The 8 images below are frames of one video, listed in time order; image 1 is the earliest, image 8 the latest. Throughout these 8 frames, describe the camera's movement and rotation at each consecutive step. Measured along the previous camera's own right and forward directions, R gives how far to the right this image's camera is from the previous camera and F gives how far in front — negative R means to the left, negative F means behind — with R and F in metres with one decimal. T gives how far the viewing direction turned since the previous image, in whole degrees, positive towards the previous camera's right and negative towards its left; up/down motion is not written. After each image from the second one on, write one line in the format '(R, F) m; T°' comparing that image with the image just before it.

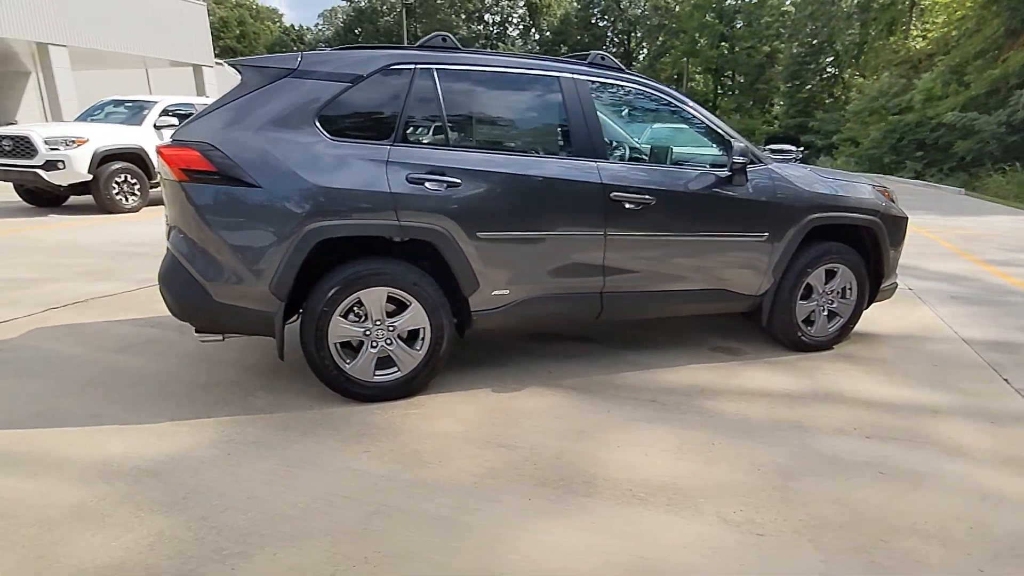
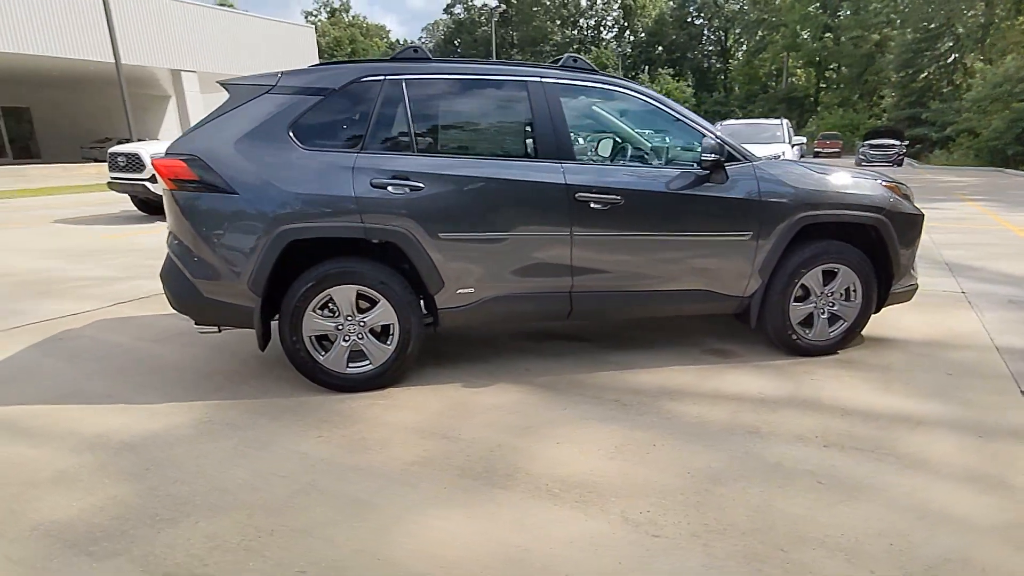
(+0.8, 0.0) m; -9°
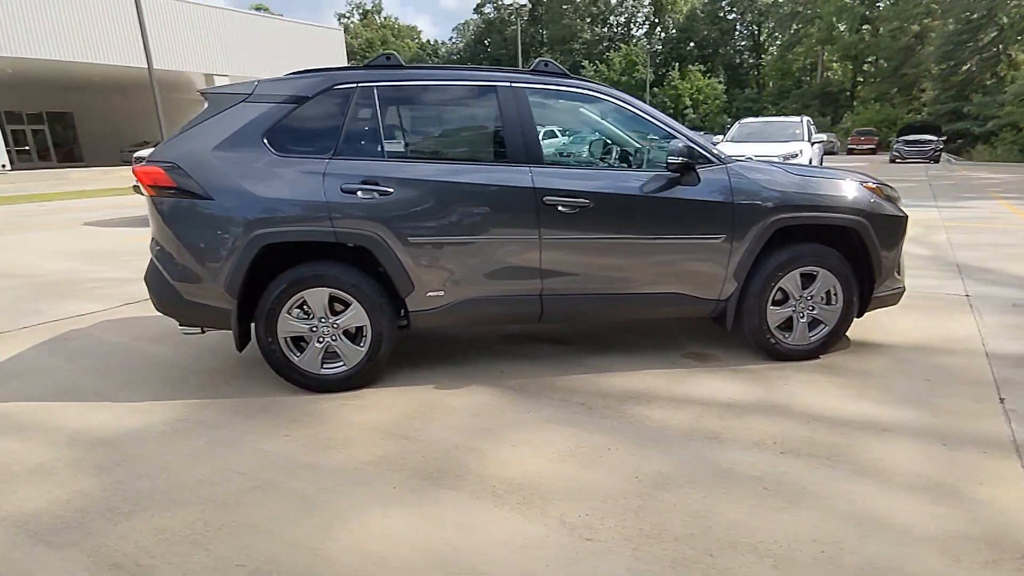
(+0.4, 0.0) m; -3°
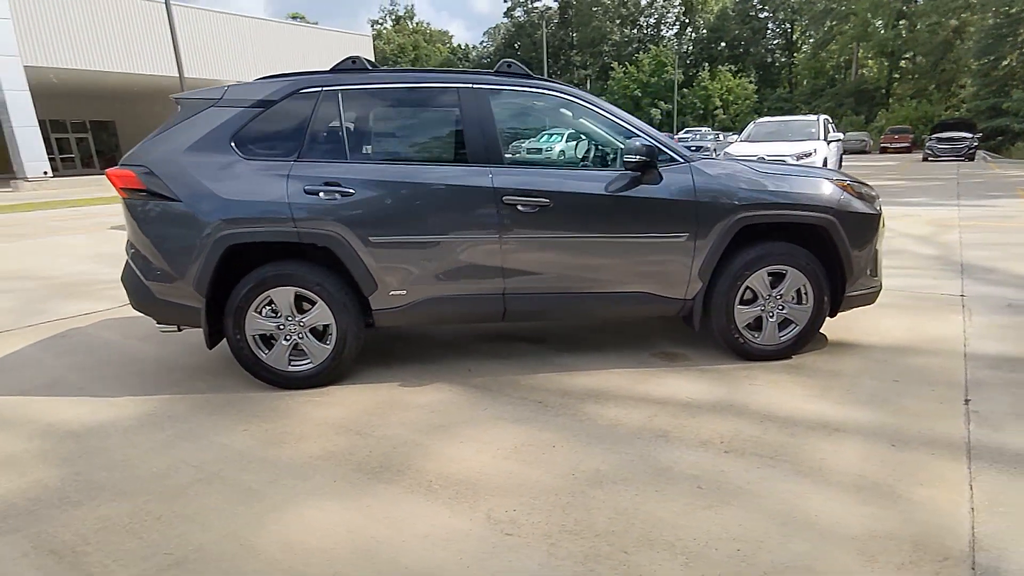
(+0.4, 0.0) m; -3°
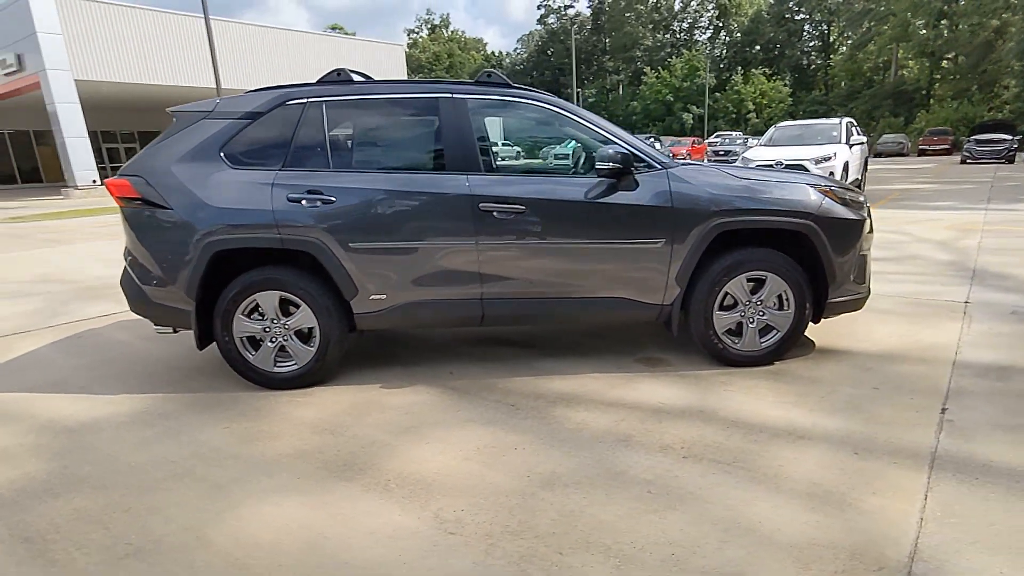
(+0.4, 0.0) m; -3°
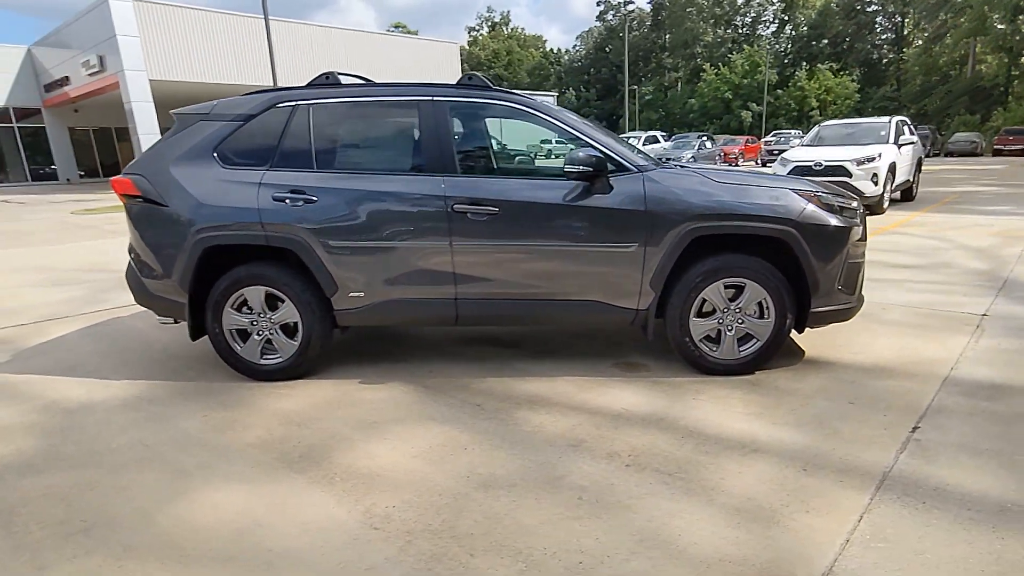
(+0.5, 0.0) m; -5°
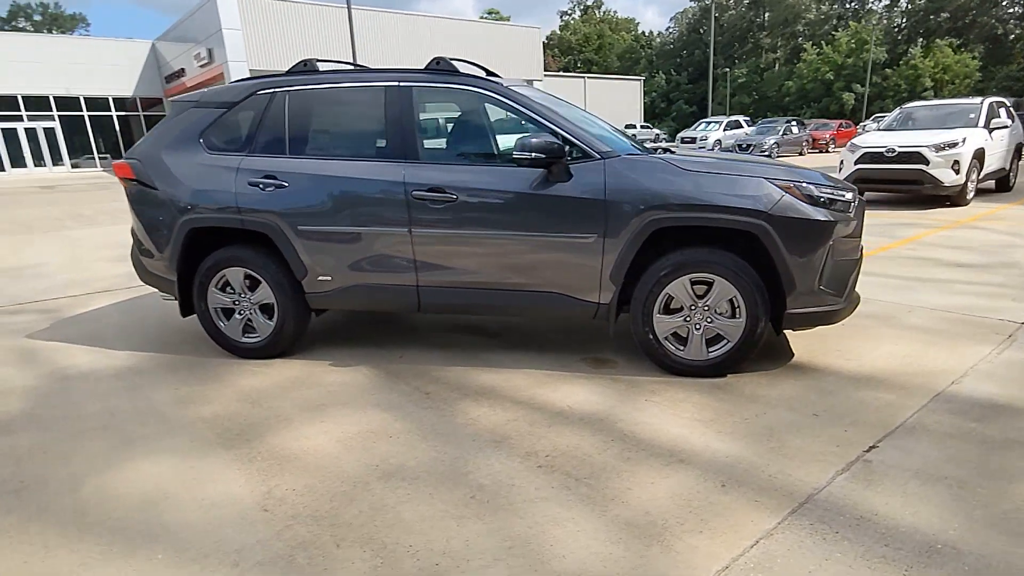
(+0.8, +0.2) m; -8°
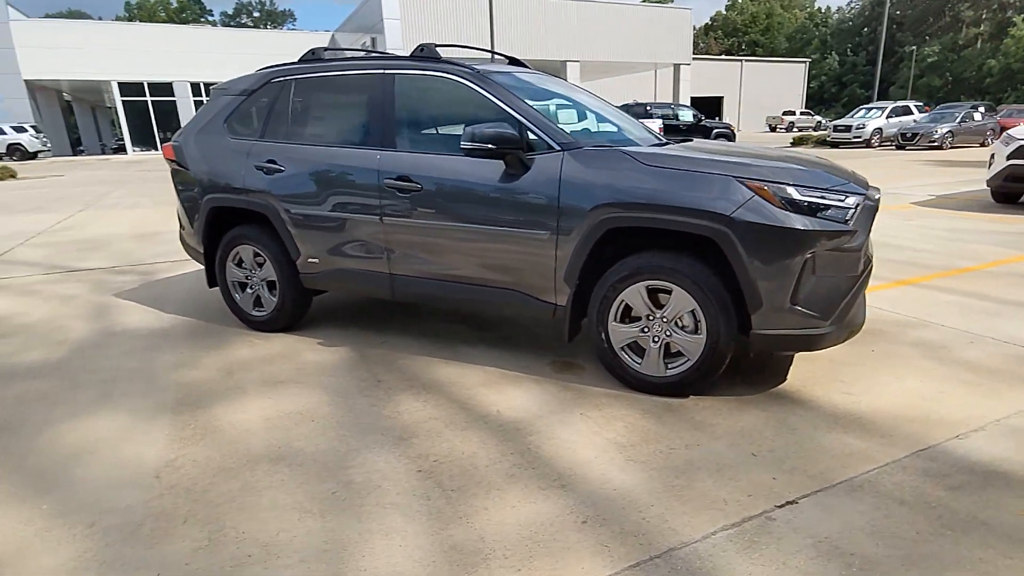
(+1.1, +0.3) m; -13°
